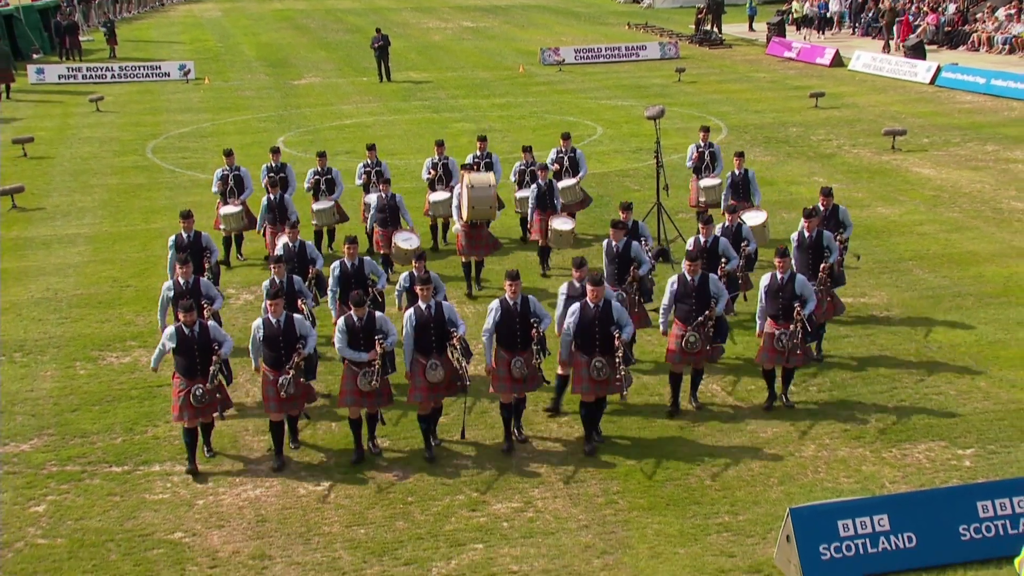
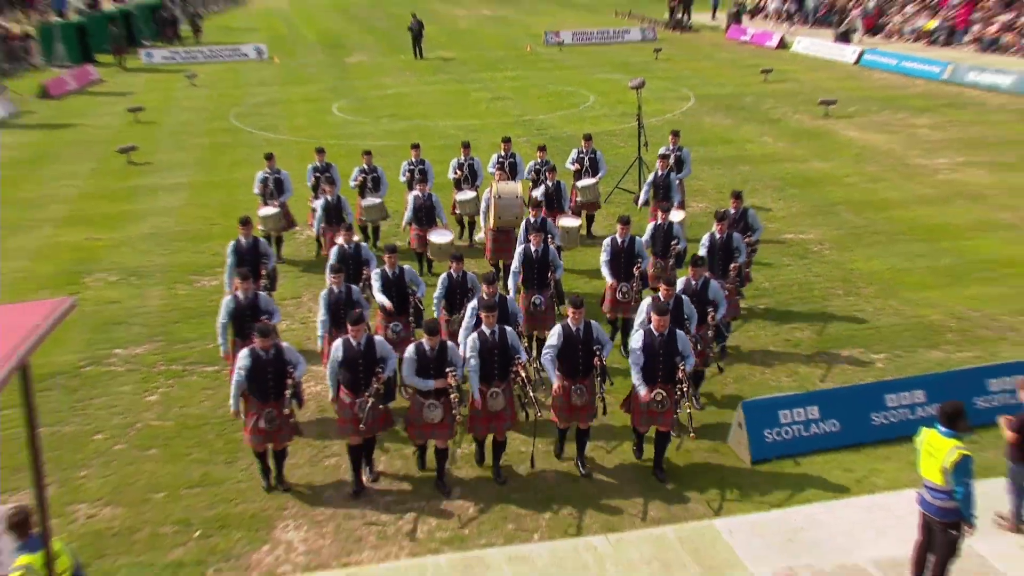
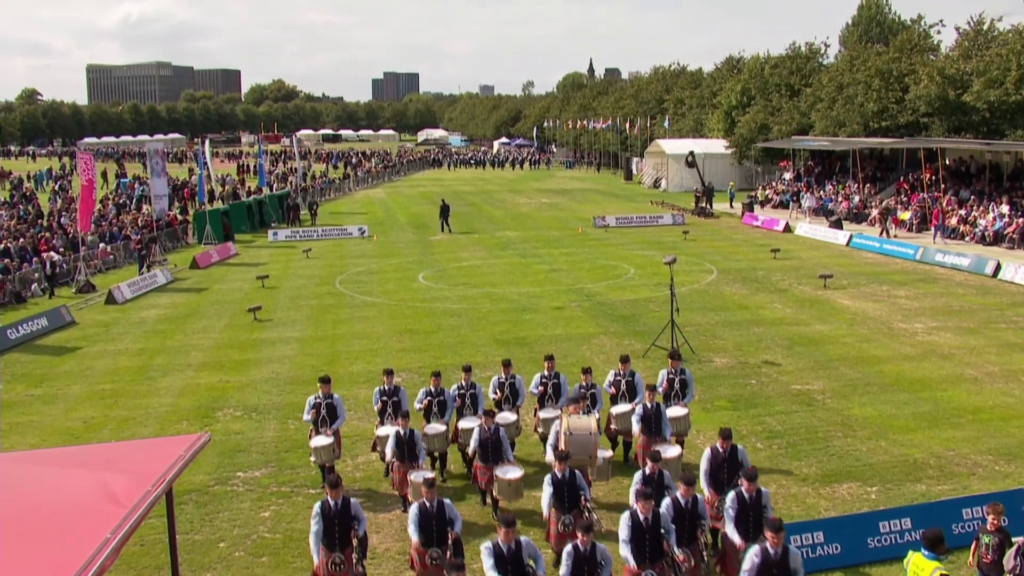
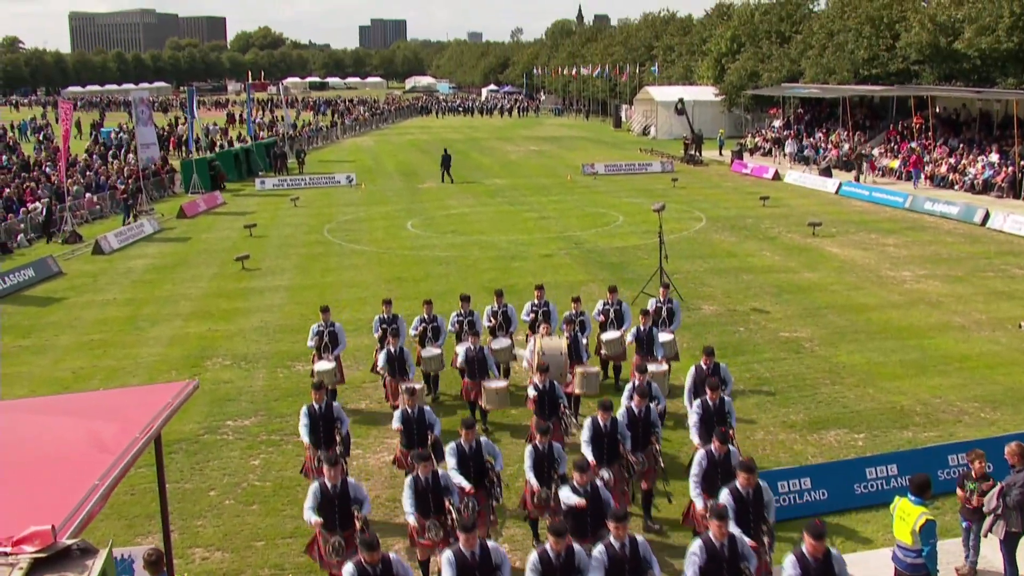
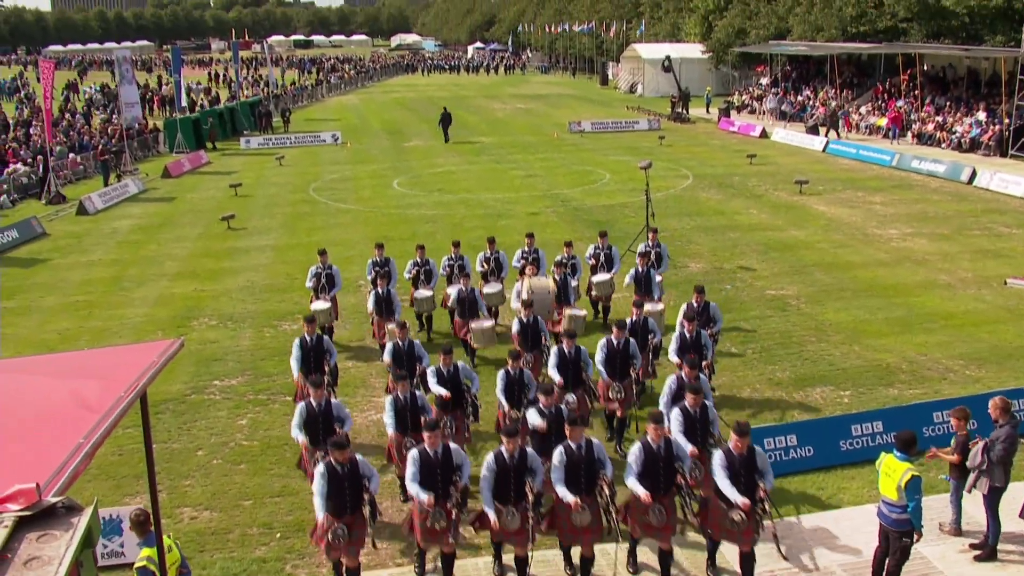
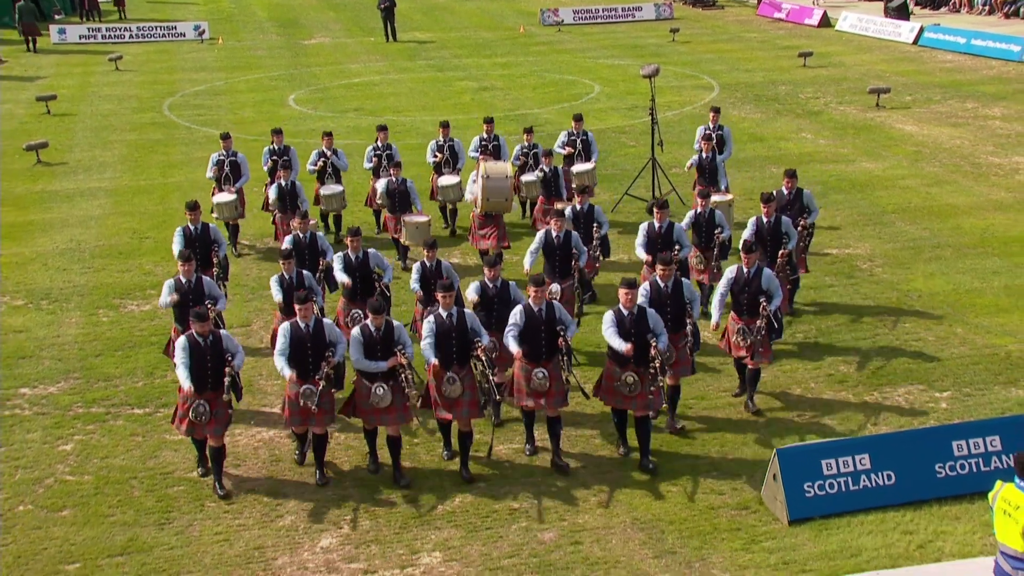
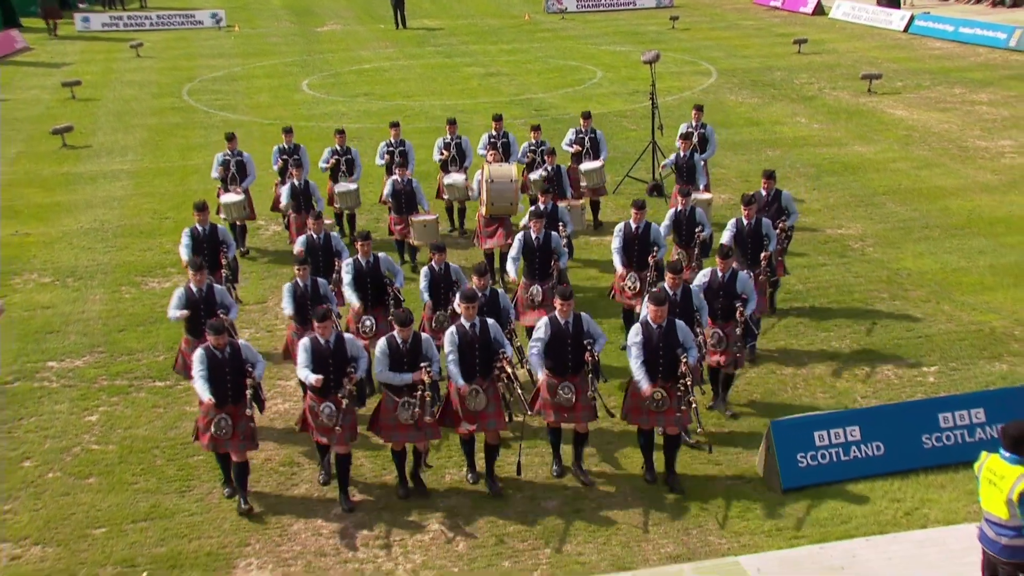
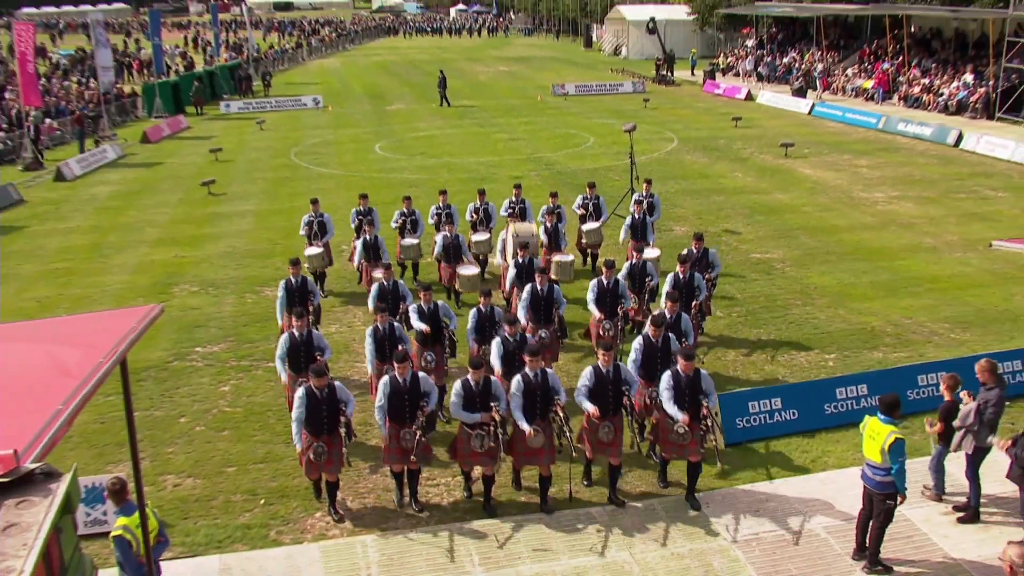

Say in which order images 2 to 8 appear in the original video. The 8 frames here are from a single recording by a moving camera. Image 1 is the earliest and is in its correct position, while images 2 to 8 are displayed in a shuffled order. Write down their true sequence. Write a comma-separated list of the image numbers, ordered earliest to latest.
6, 7, 2, 8, 5, 4, 3
